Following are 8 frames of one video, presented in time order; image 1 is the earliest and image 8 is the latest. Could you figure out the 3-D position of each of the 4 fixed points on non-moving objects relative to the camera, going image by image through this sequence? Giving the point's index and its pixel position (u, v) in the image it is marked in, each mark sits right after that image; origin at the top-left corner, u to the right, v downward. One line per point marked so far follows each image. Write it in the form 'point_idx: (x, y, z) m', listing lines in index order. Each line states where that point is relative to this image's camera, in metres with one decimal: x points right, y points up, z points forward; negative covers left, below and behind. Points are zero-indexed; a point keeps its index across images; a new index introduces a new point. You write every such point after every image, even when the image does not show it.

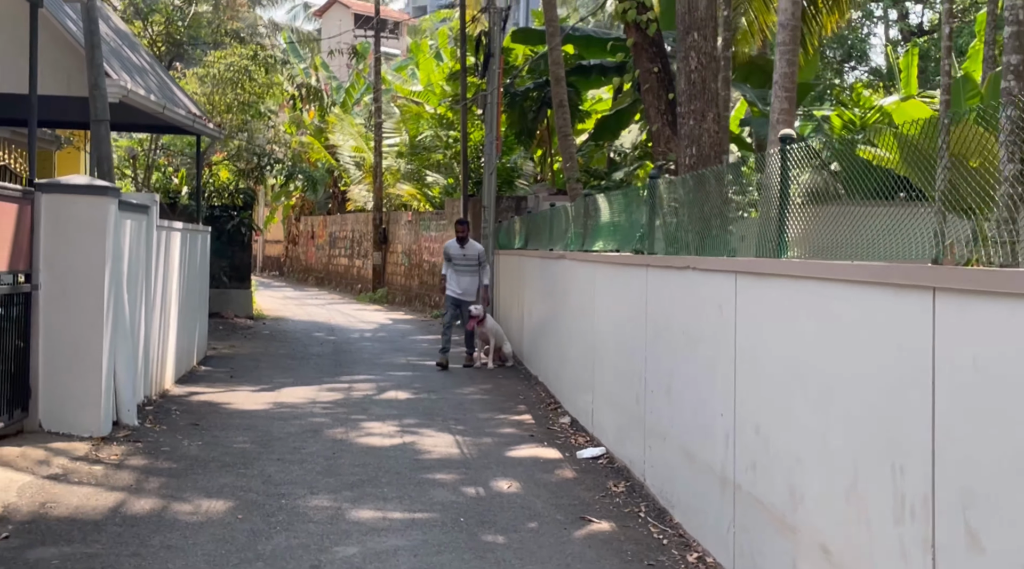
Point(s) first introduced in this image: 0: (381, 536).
0: (-0.7, -1.3, +7.4) m
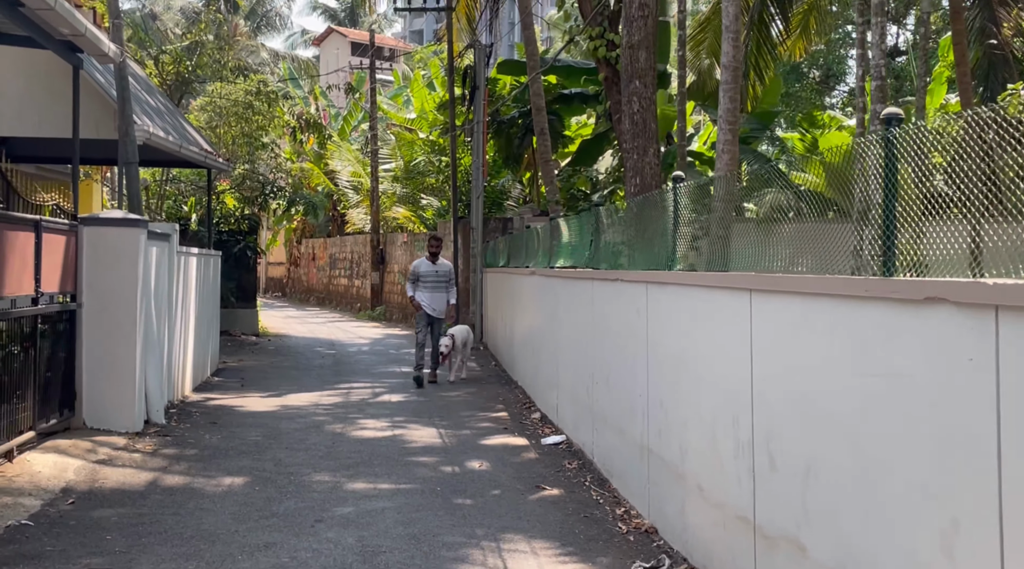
0: (-0.9, -1.4, +9.0) m
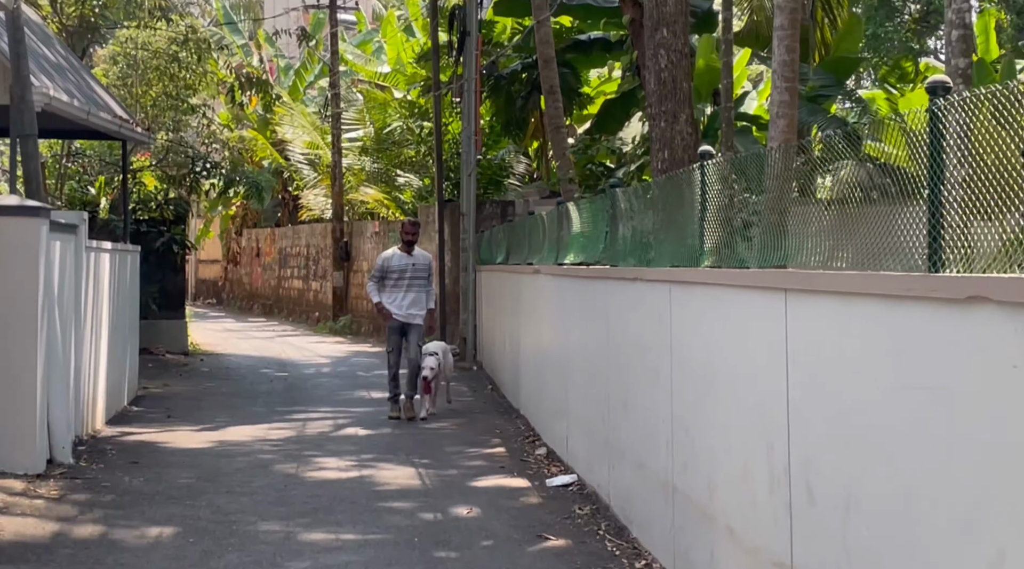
0: (-1.0, -1.4, +7.4) m
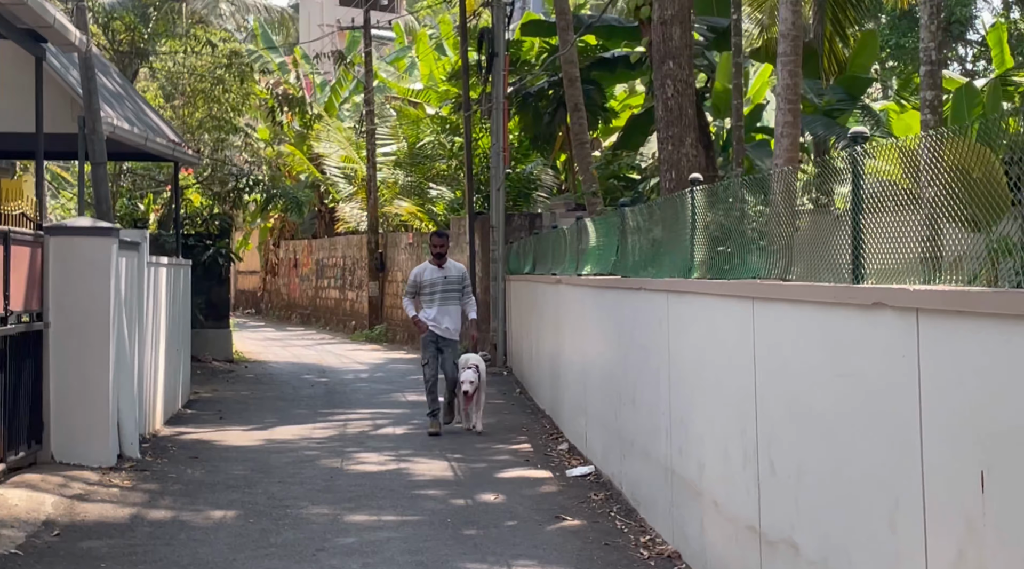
0: (-0.8, -1.5, +8.4) m
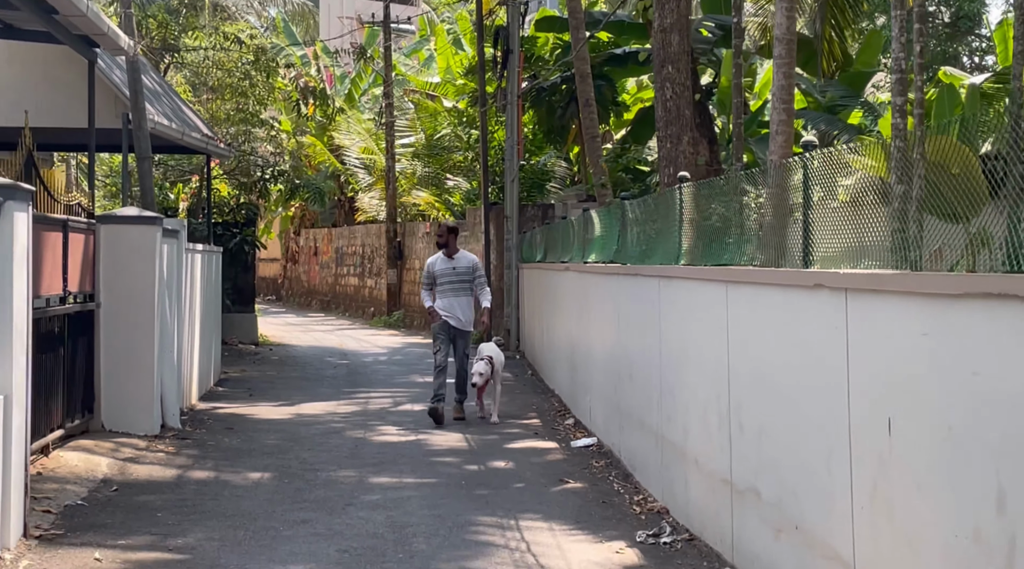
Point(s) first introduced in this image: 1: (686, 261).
0: (-0.8, -1.4, +9.4) m
1: (+1.1, +0.1, +8.4) m
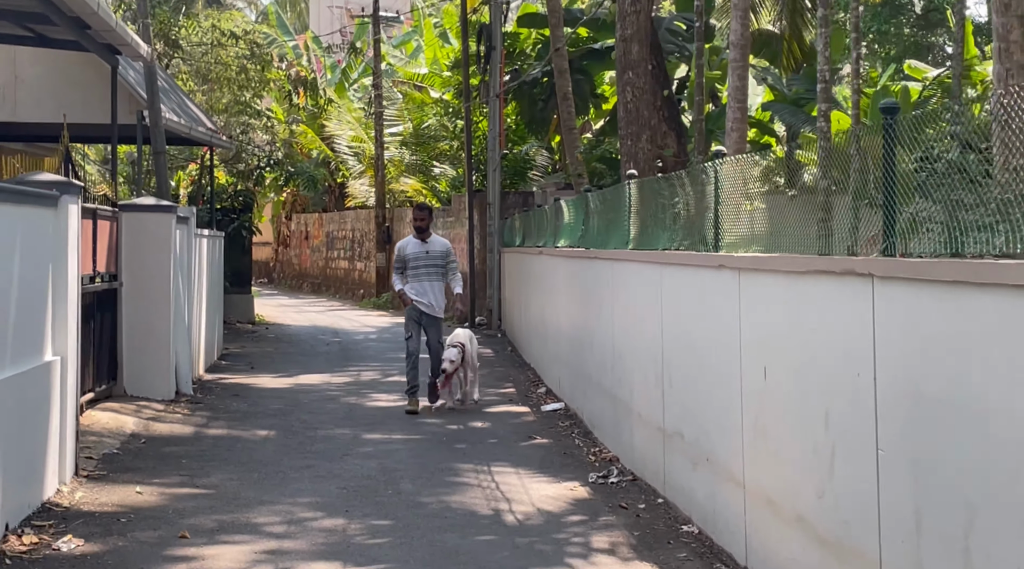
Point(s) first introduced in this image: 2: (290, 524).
0: (-1.0, -1.3, +10.9) m
1: (+0.9, +0.3, +9.8) m
2: (-1.2, -1.3, +7.7) m
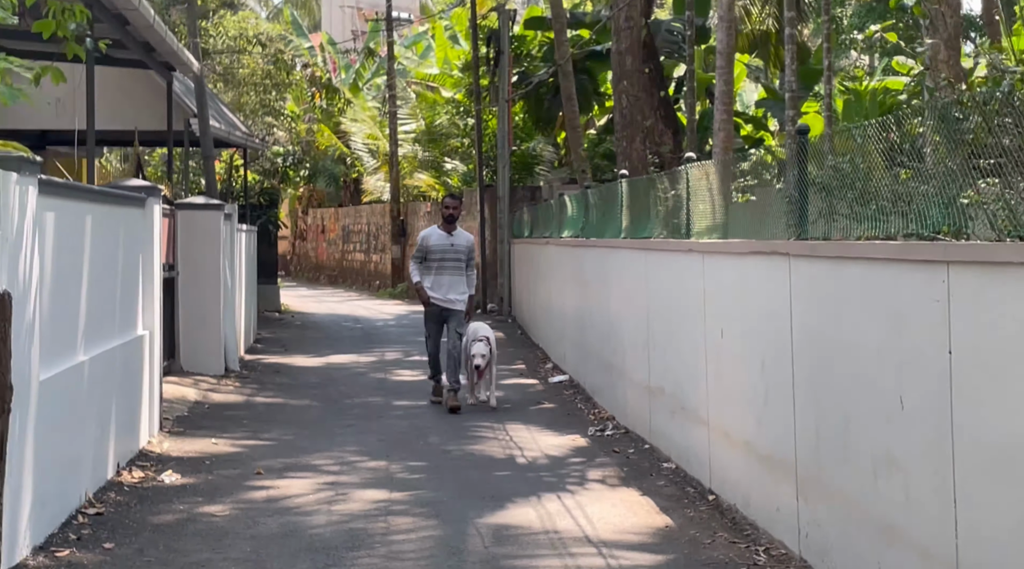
0: (-0.9, -1.1, +12.6) m
1: (+1.0, +0.4, +11.5) m
2: (-1.2, -1.2, +9.4) m
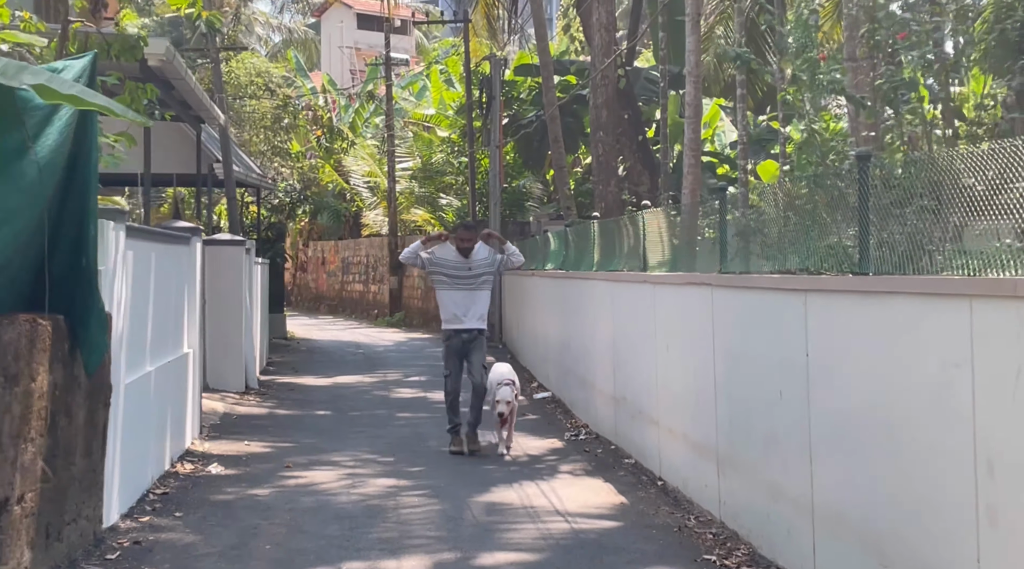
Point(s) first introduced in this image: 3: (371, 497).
0: (-1.0, -1.4, +14.4) m
1: (+0.8, +0.1, +13.4) m
2: (-1.3, -1.4, +11.3) m
3: (-1.0, -1.5, +9.5) m
